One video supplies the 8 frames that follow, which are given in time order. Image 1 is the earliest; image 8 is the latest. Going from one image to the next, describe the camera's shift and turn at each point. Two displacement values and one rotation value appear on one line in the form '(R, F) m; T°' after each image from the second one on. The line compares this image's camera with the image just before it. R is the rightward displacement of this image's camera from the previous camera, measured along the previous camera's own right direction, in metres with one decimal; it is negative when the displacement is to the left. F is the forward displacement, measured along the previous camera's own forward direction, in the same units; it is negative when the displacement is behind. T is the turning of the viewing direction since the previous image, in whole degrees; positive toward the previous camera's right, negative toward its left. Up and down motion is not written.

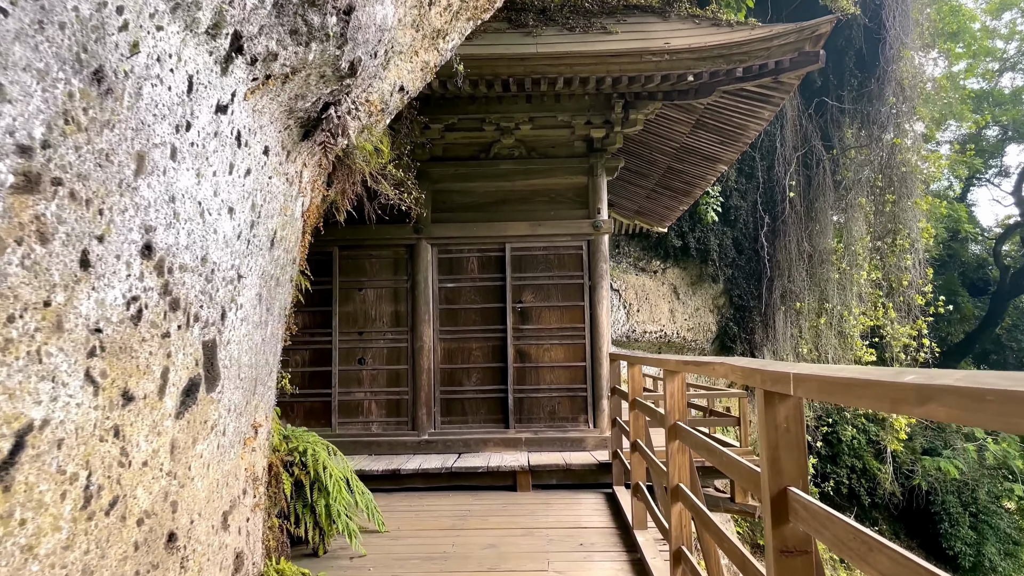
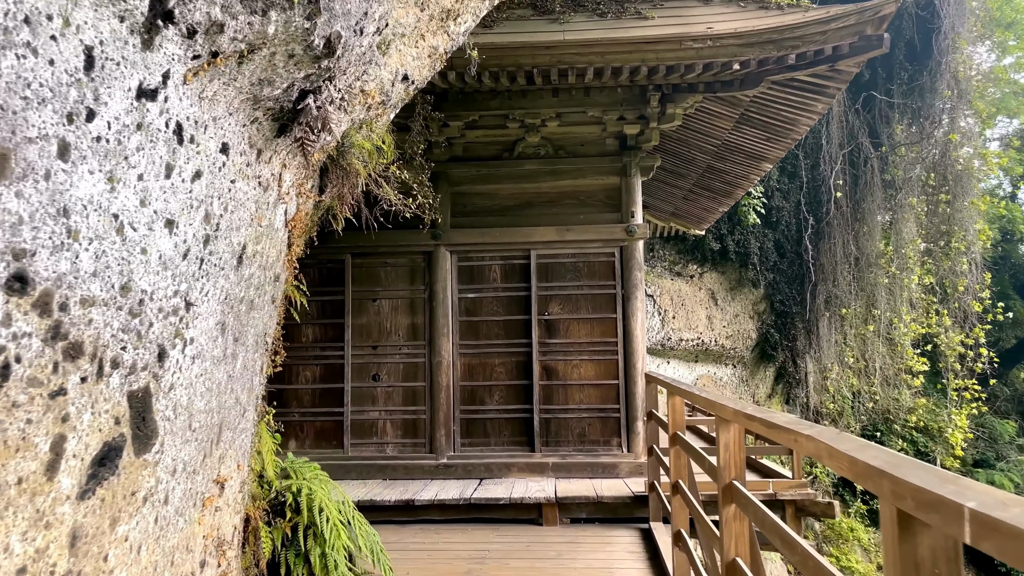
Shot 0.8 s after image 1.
(0.0, +0.4) m; -2°
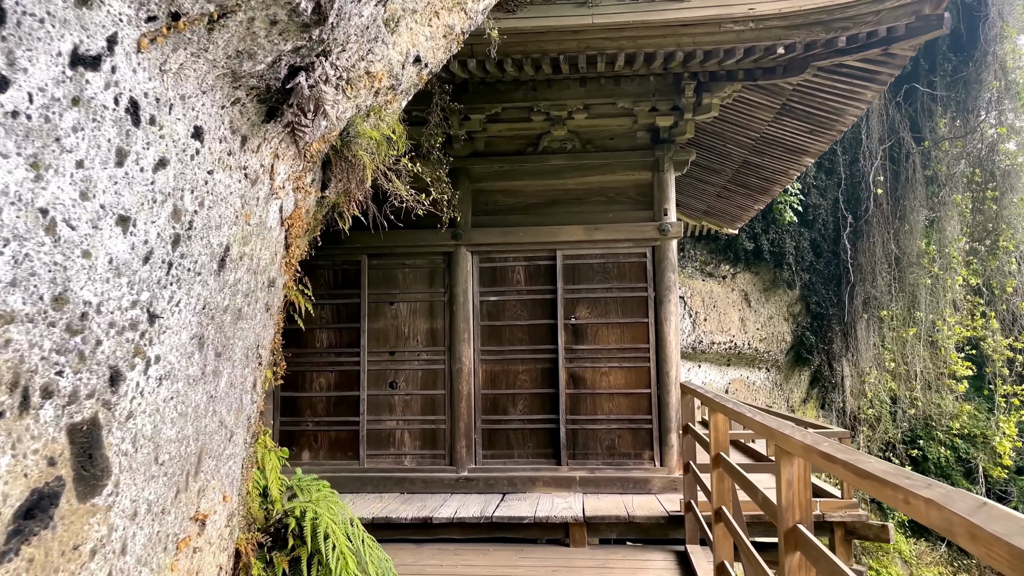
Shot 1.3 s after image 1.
(0.0, +0.3) m; -2°
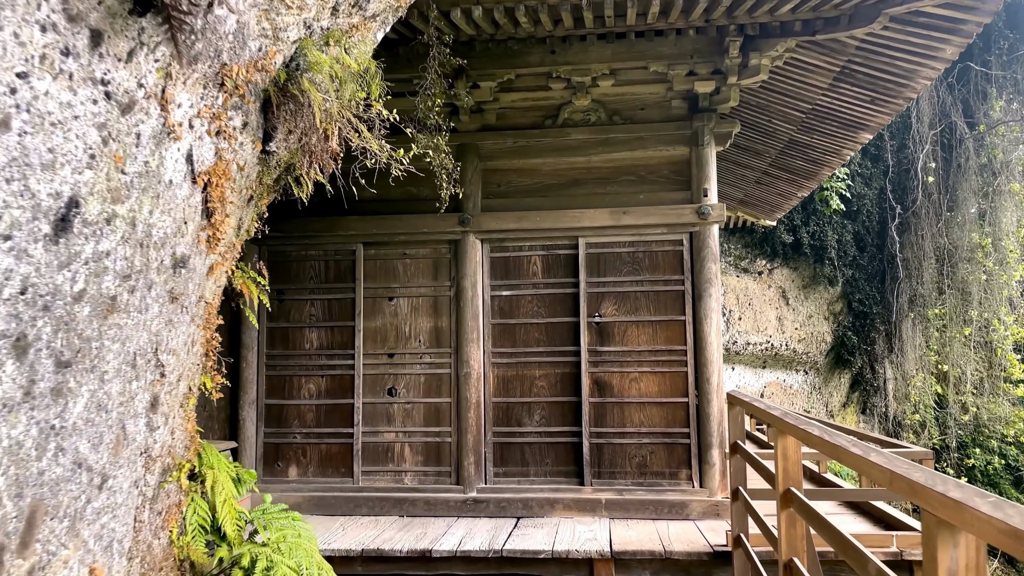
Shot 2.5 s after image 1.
(0.0, +0.6) m; -2°
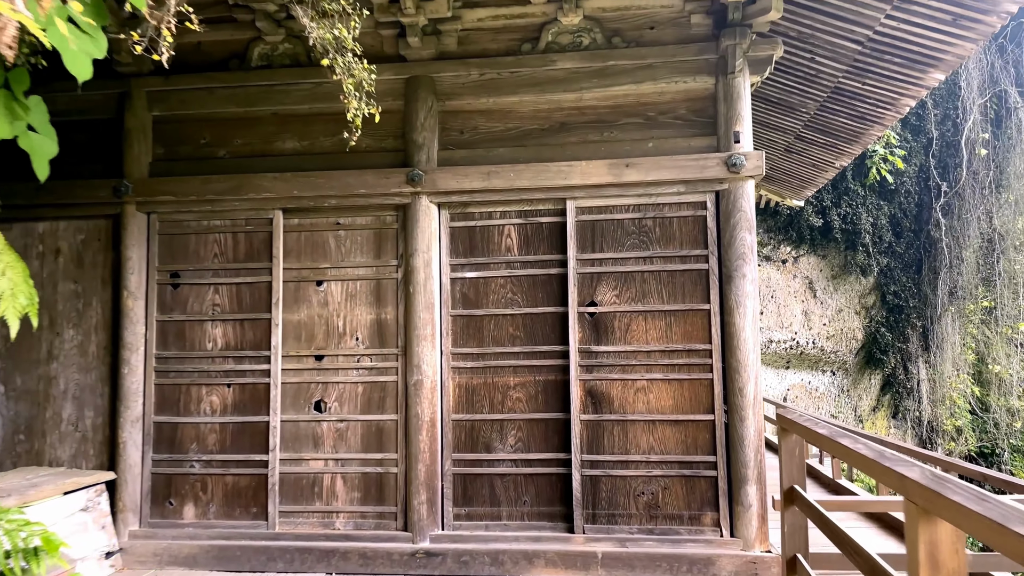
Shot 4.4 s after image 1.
(+0.2, +1.1) m; -1°
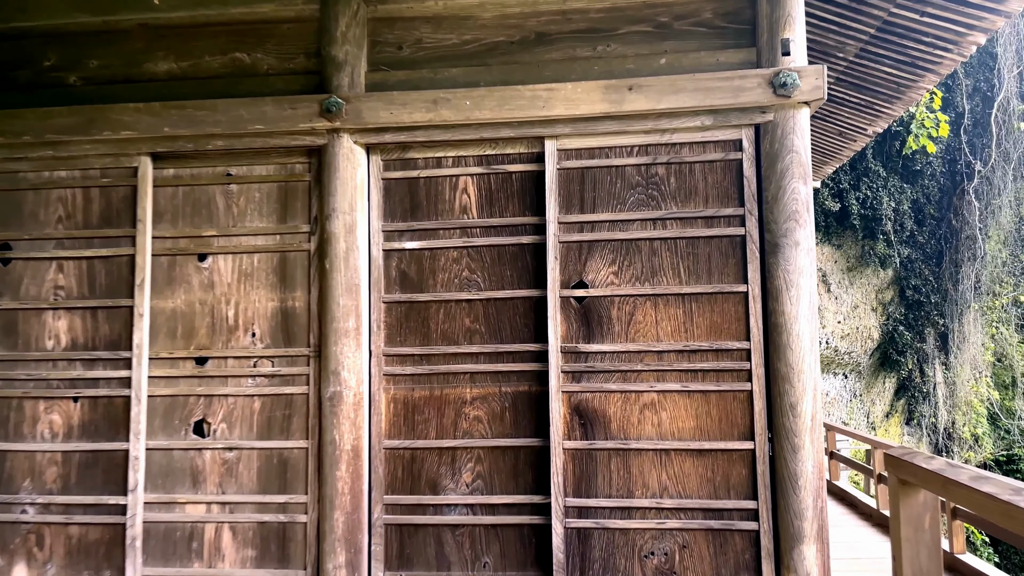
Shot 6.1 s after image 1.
(+0.1, +0.9) m; +1°
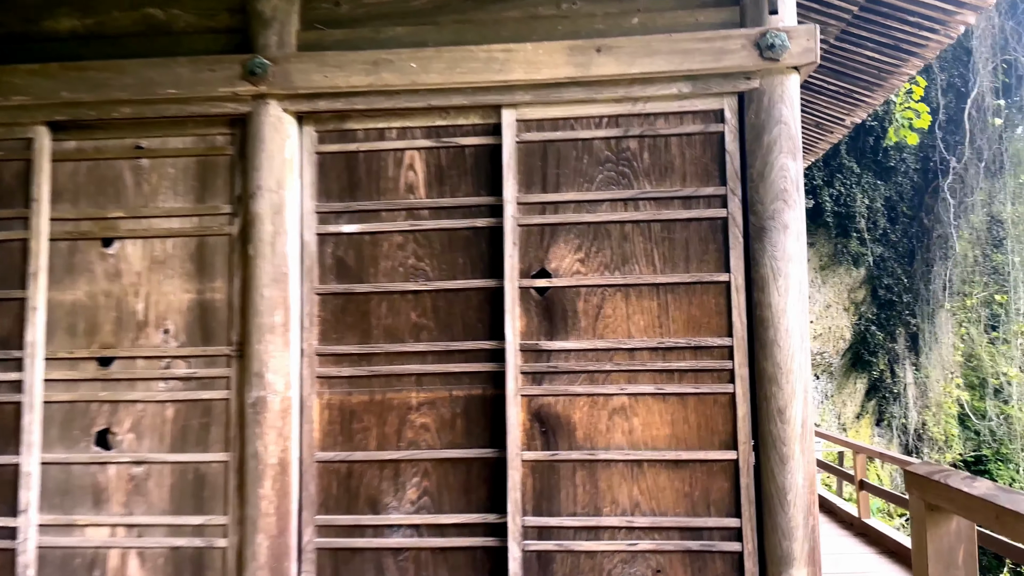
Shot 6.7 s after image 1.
(0.0, +0.3) m; +2°
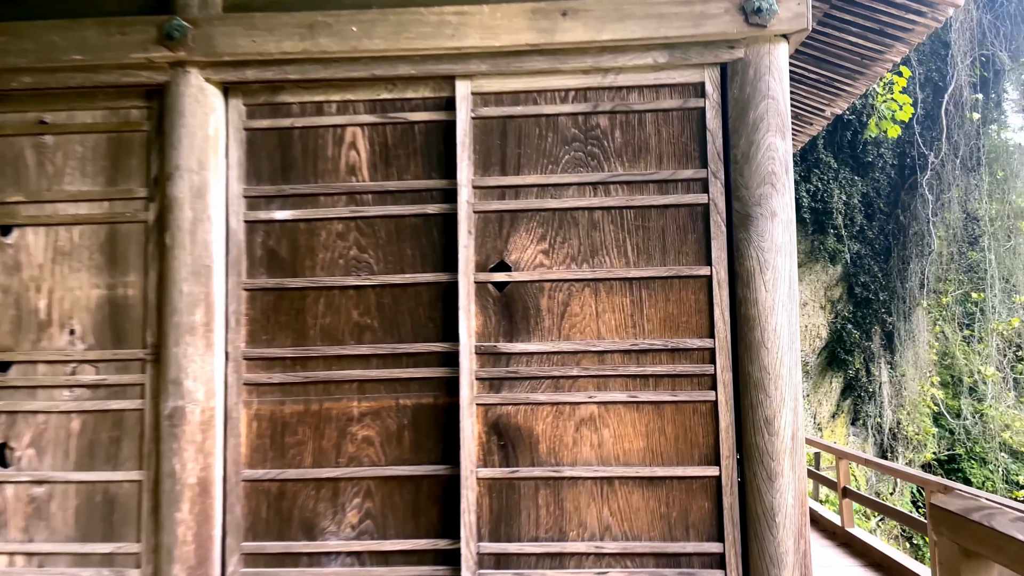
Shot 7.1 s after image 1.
(0.0, +0.2) m; +2°
